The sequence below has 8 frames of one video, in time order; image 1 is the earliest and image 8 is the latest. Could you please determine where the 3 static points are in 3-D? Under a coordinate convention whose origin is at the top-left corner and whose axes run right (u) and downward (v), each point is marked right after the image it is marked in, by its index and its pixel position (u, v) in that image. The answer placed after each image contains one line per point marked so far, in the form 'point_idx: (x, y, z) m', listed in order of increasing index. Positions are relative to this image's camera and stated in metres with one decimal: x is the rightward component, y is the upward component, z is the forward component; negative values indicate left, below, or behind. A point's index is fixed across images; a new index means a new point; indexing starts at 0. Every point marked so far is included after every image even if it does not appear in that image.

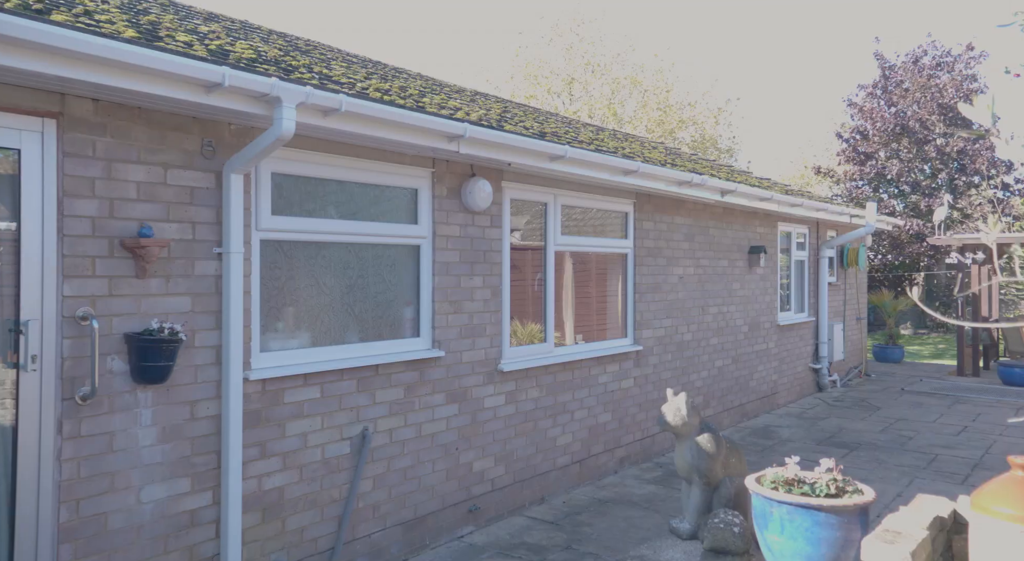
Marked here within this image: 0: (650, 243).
0: (+1.3, +0.4, +6.7) m
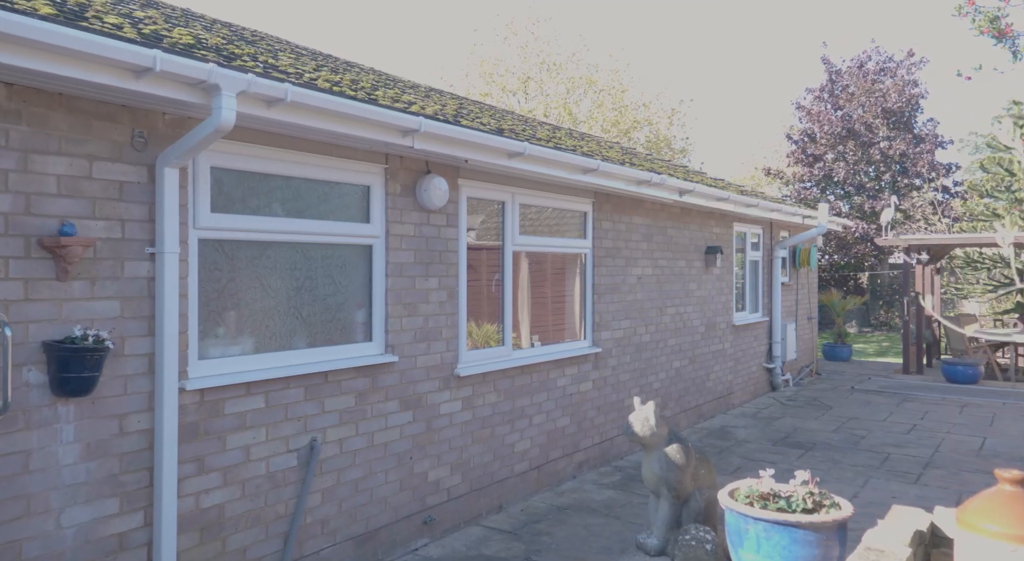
0: (+0.9, +0.3, +6.6) m
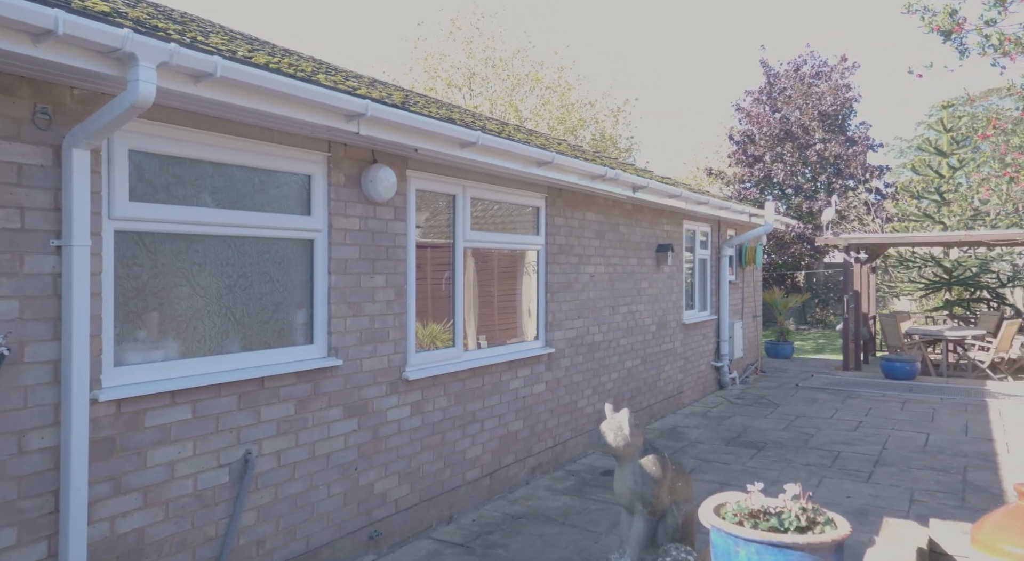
0: (+0.4, +0.4, +6.3) m
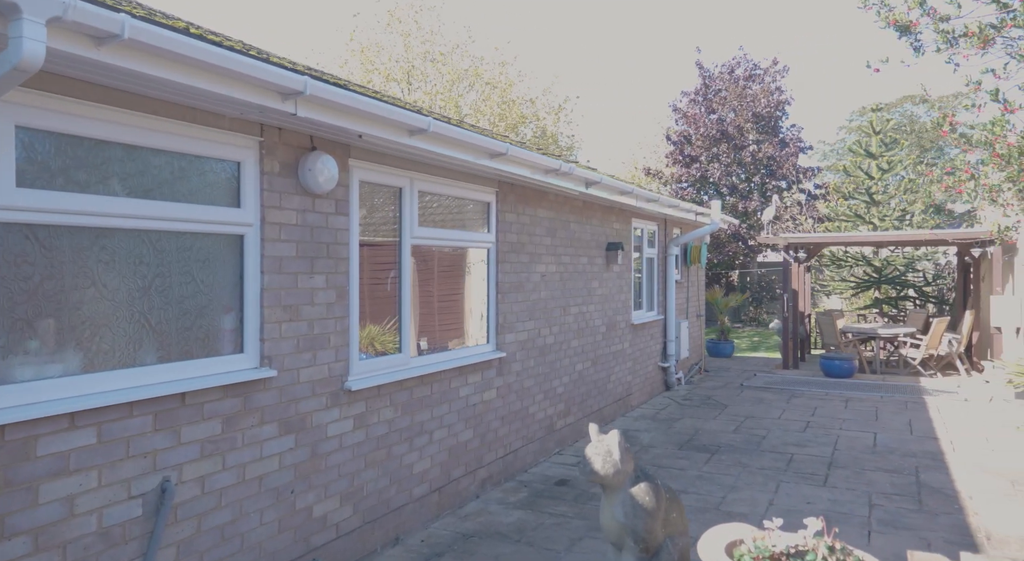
0: (0.0, +0.4, +6.0) m
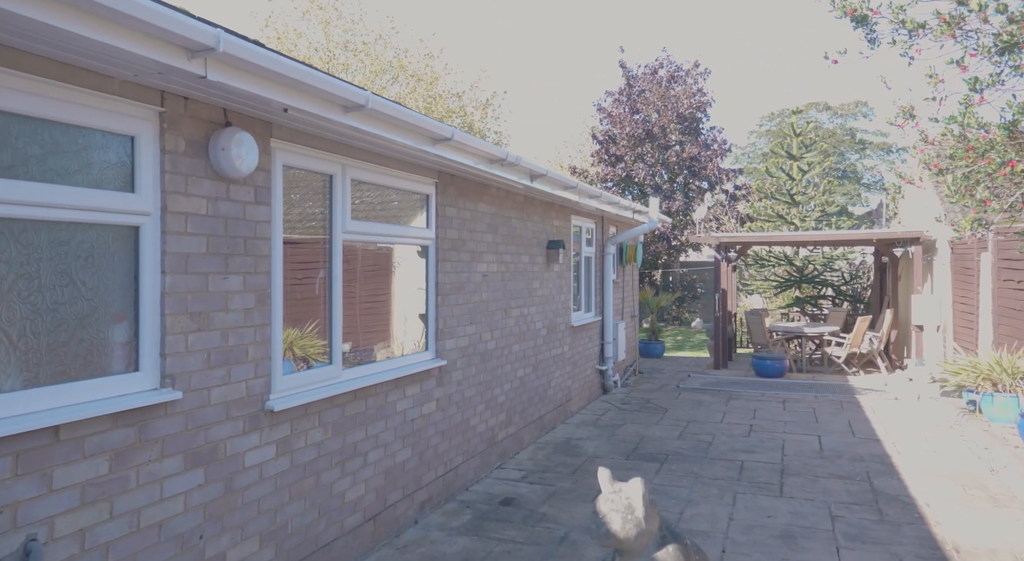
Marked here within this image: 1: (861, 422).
0: (-0.4, +0.4, +5.5) m
1: (+3.8, -1.6, +8.0) m
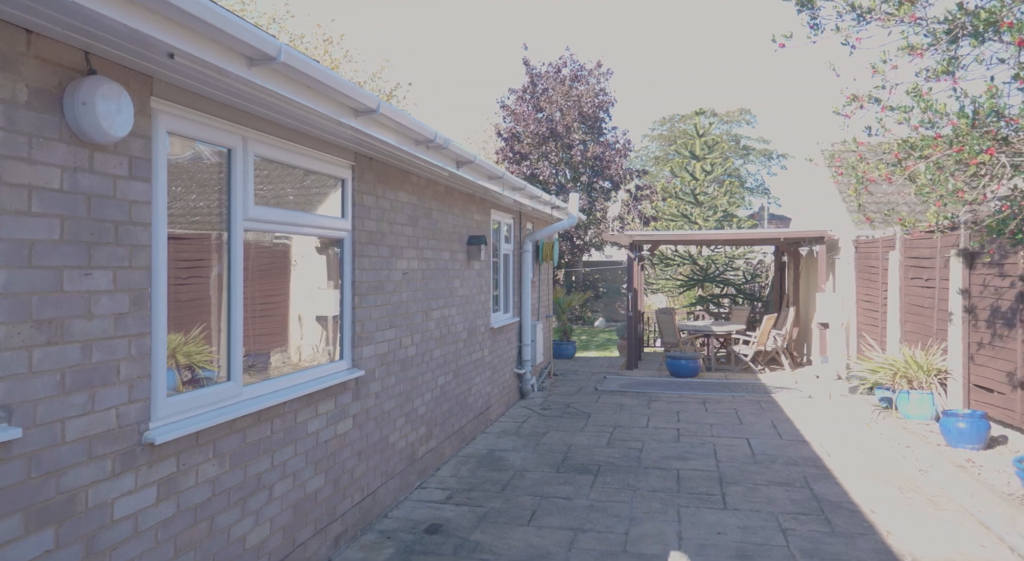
0: (-0.9, +0.4, +4.8) m
1: (+3.0, -1.5, +7.9) m
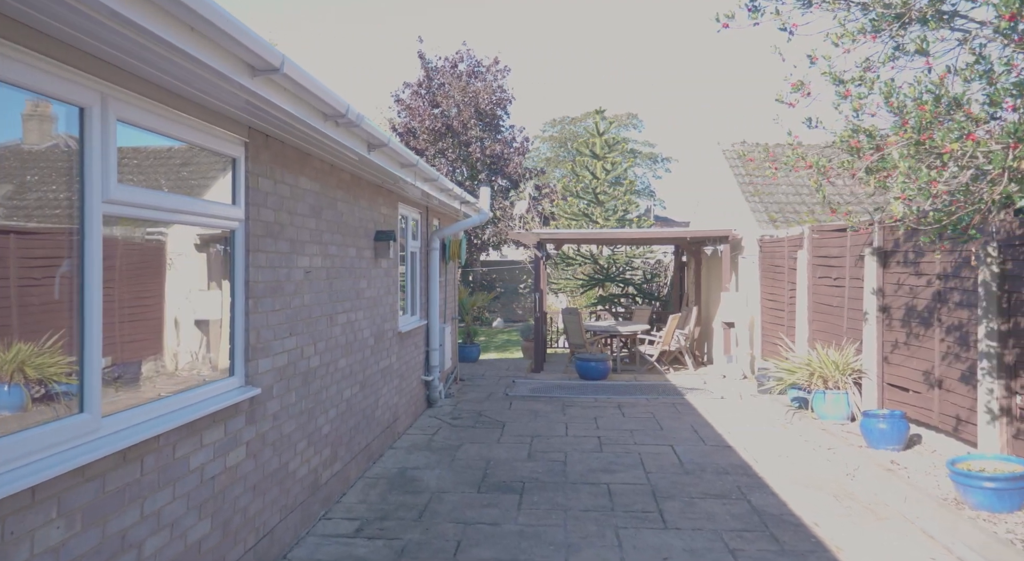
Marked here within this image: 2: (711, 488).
0: (-1.4, +0.4, +4.0) m
1: (+2.0, -1.5, +7.7) m
2: (+1.5, -1.6, +5.5) m
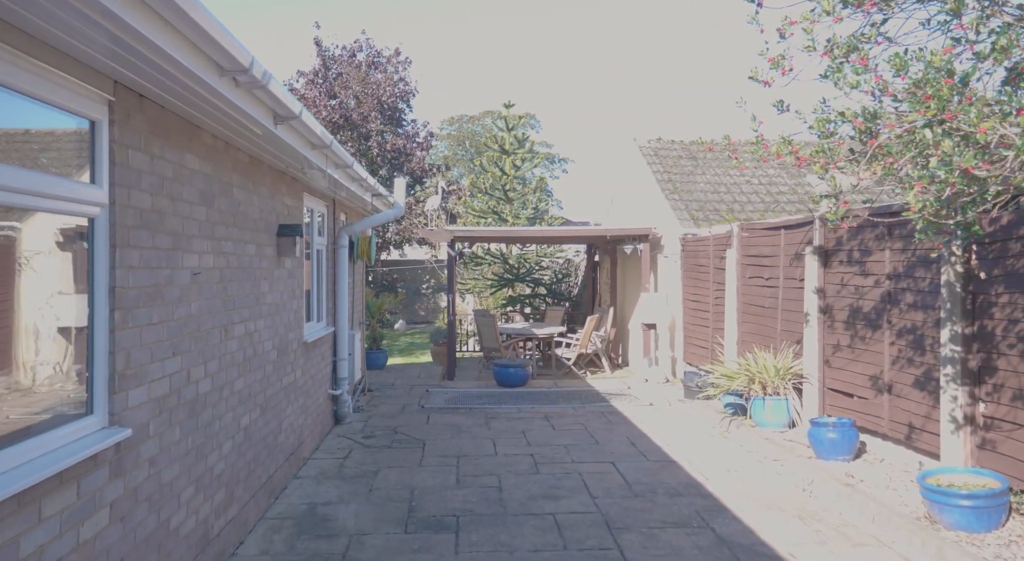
0: (-1.6, +0.3, +3.1) m
1: (+1.3, -1.6, +7.2) m
2: (+1.1, -1.6, +5.0) m
